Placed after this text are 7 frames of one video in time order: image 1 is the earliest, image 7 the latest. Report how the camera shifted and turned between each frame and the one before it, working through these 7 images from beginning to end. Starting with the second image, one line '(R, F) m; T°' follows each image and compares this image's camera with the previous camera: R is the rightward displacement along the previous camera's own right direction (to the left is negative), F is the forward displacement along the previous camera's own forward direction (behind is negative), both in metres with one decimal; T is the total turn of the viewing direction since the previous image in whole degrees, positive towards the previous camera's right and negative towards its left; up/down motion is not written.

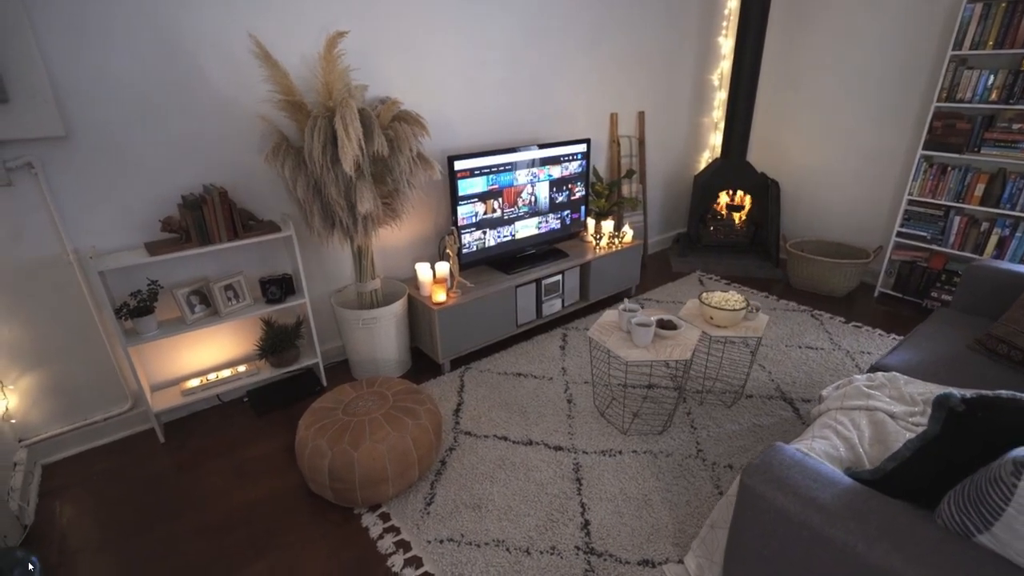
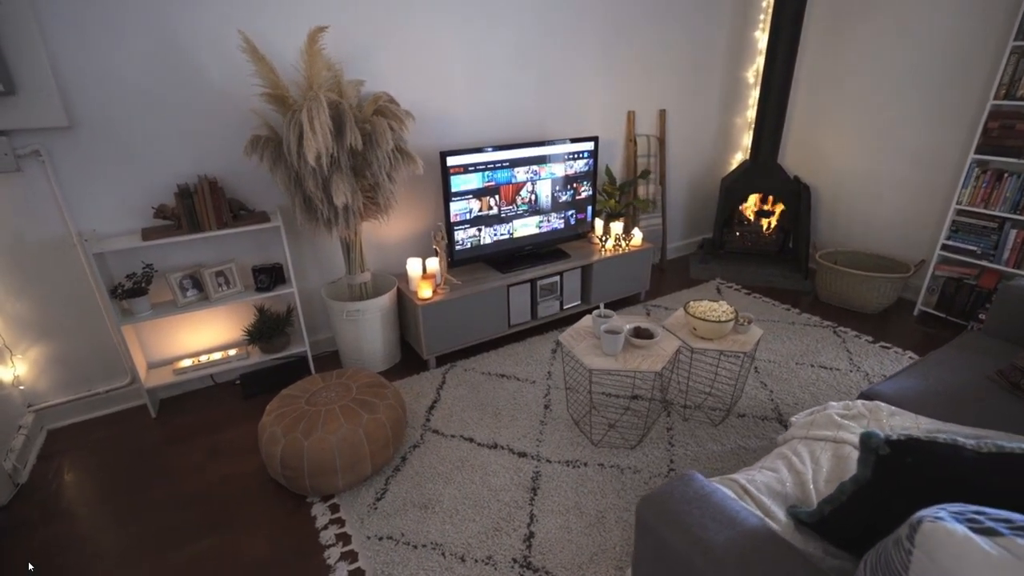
(+0.4, +0.1) m; -6°
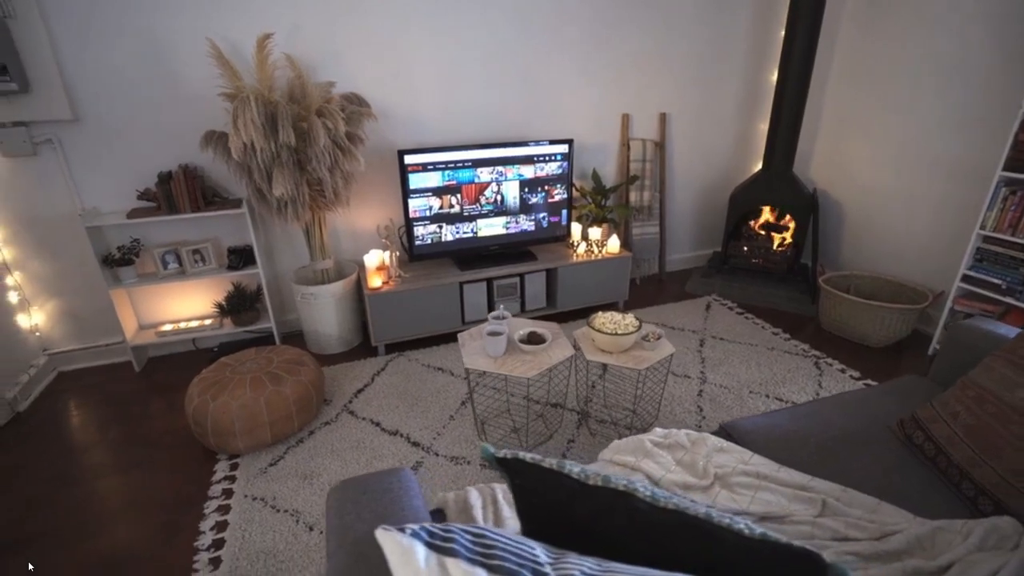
(+0.8, 0.0) m; -11°
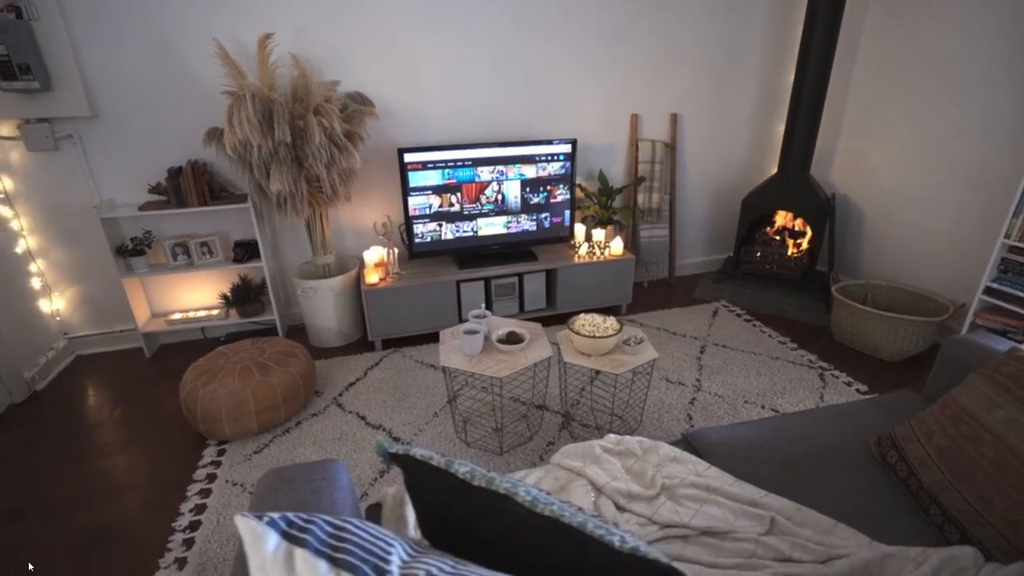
(+0.2, 0.0) m; -4°
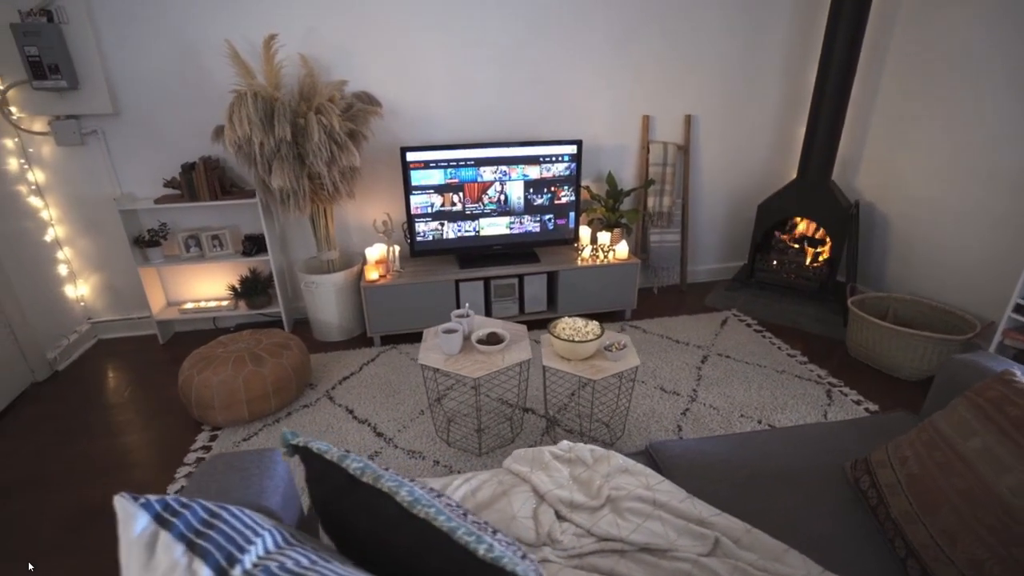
(+0.2, 0.0) m; -4°
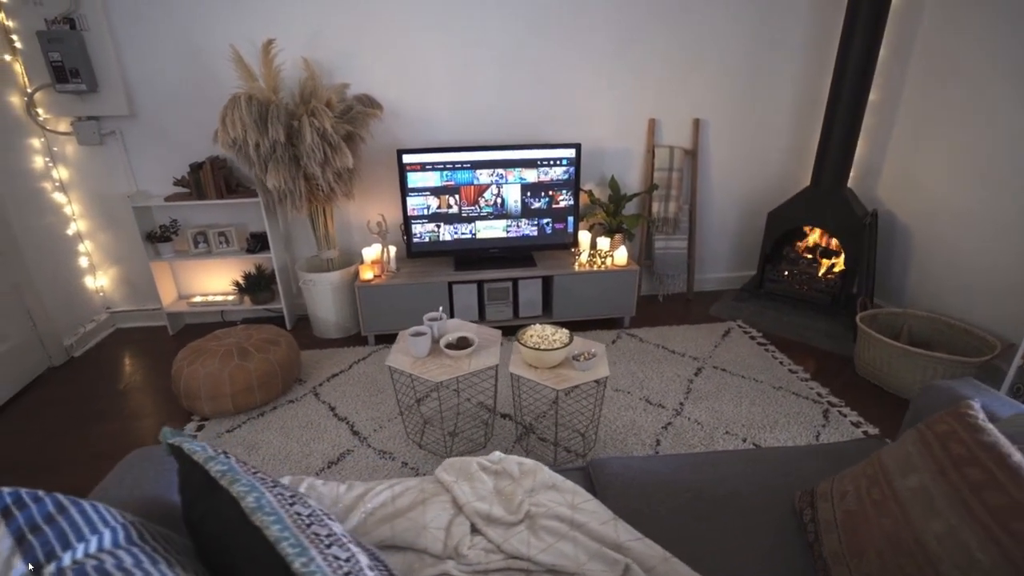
(+0.3, 0.0) m; -5°
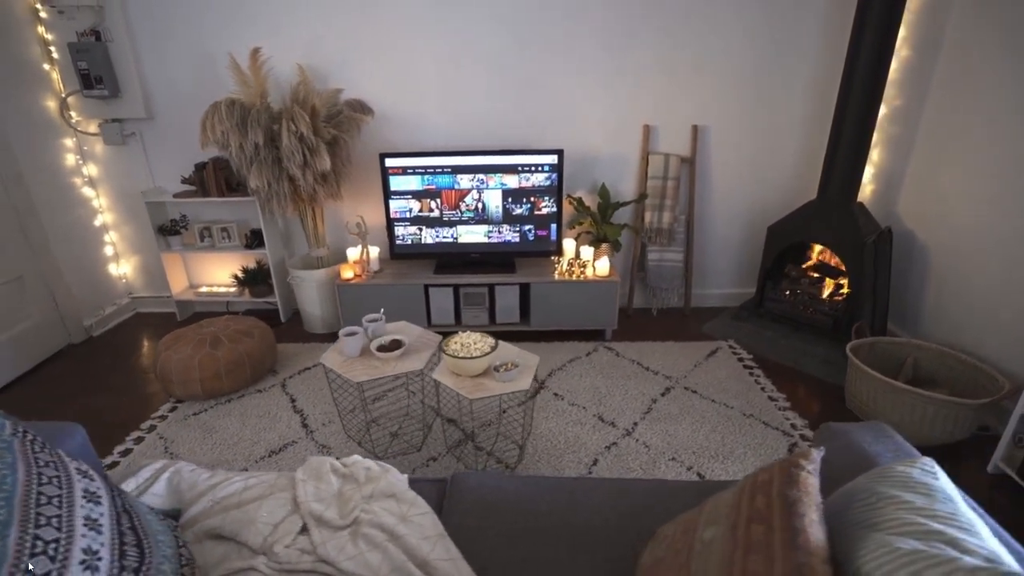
(+0.5, +0.1) m; -7°
